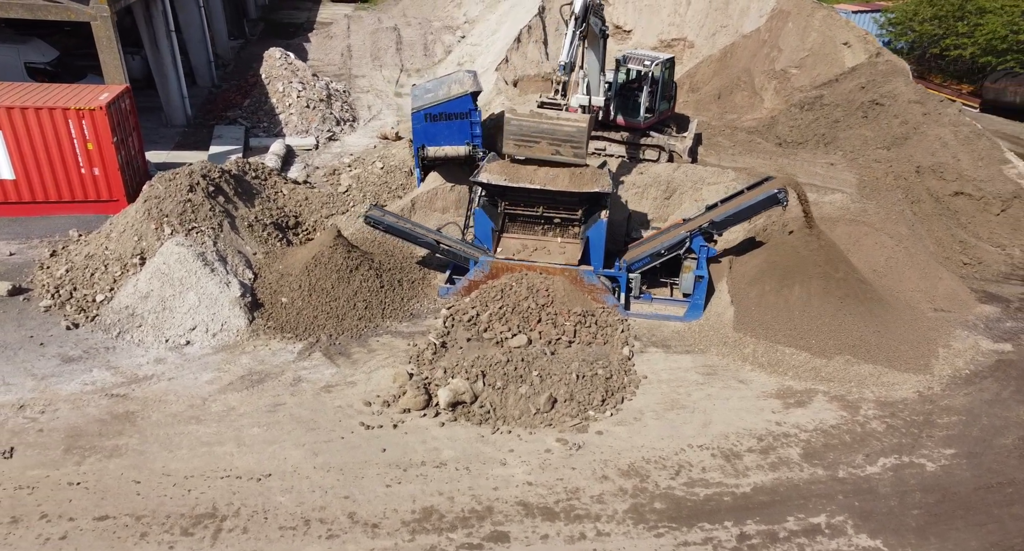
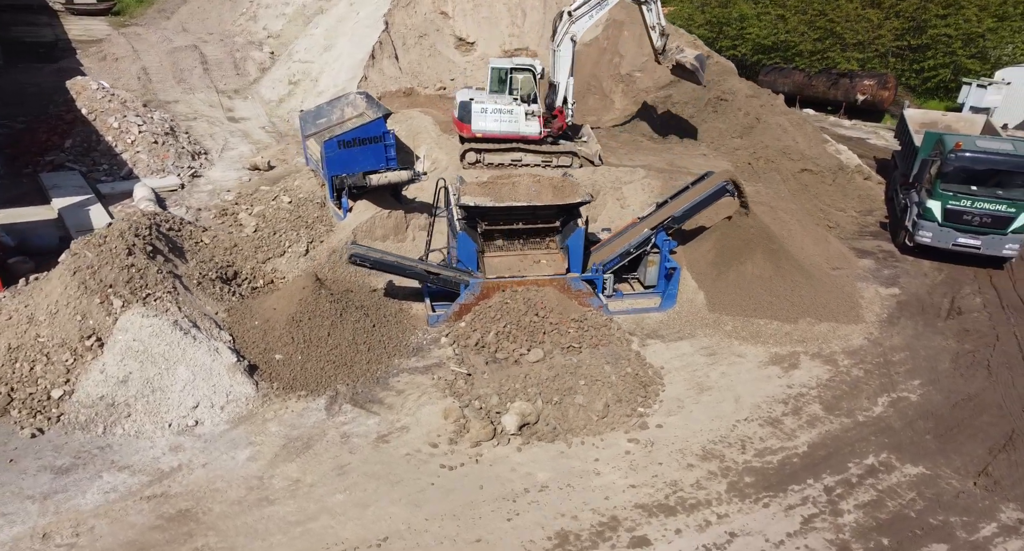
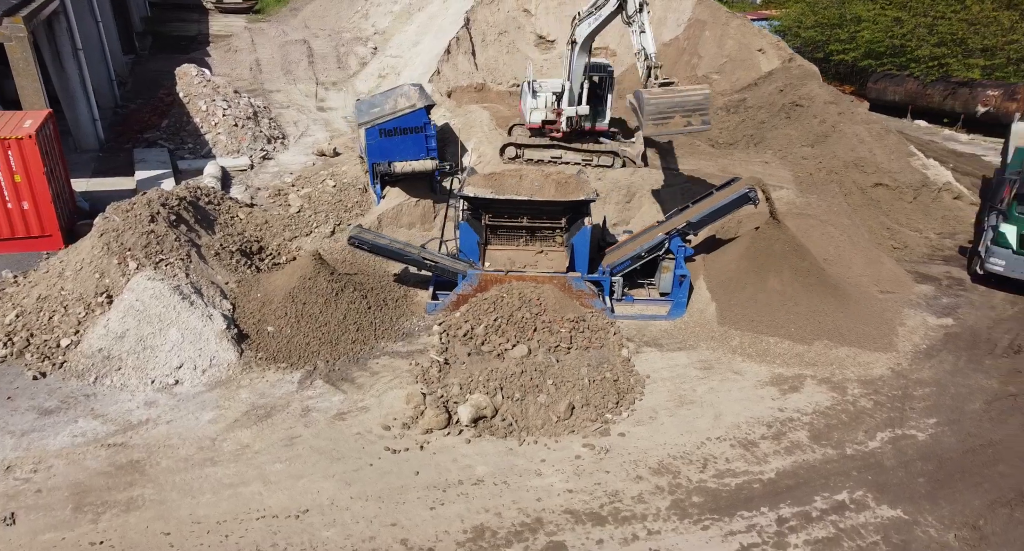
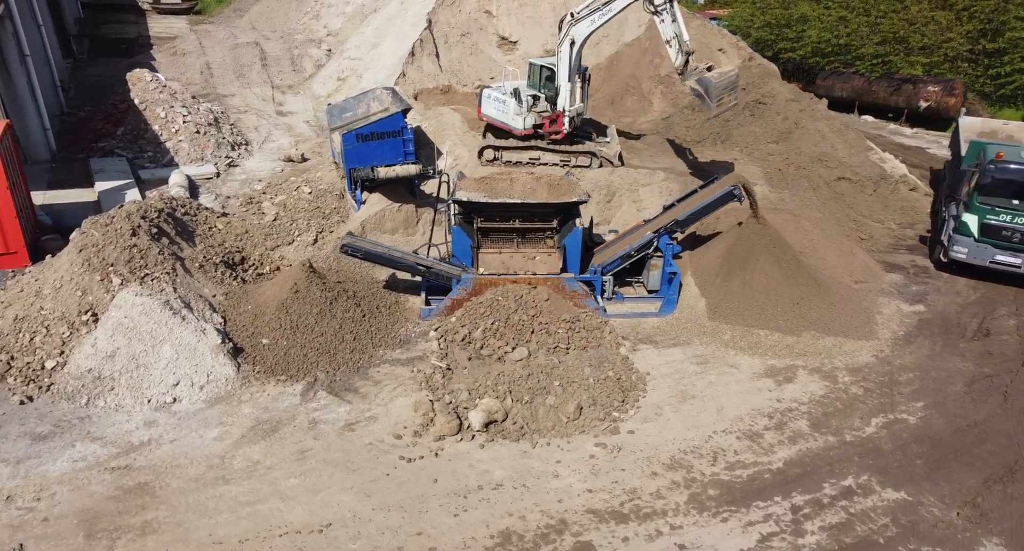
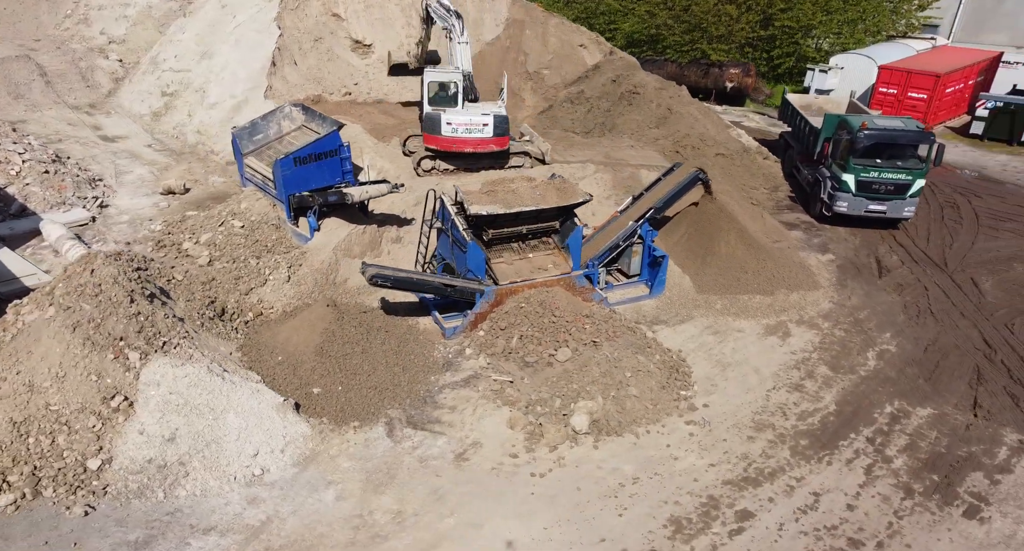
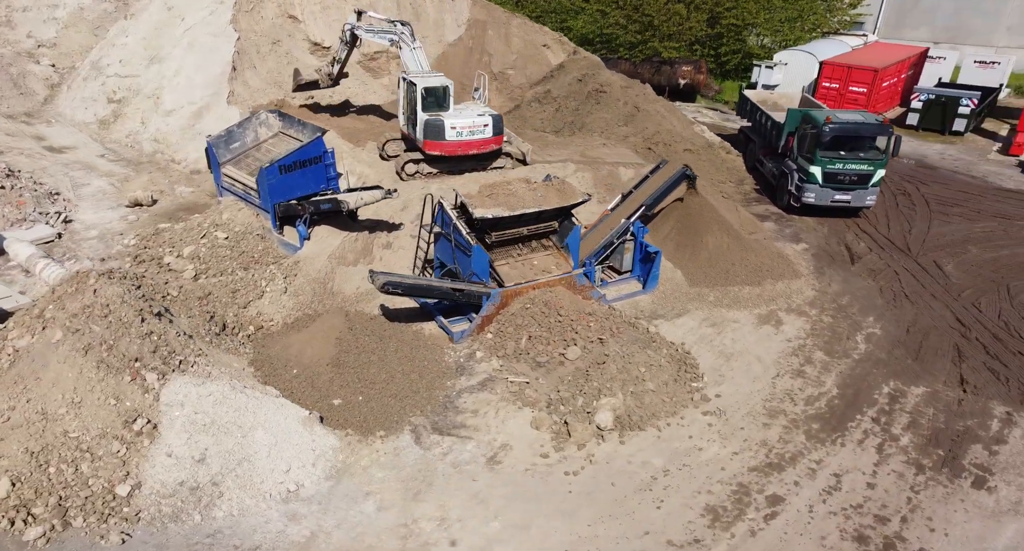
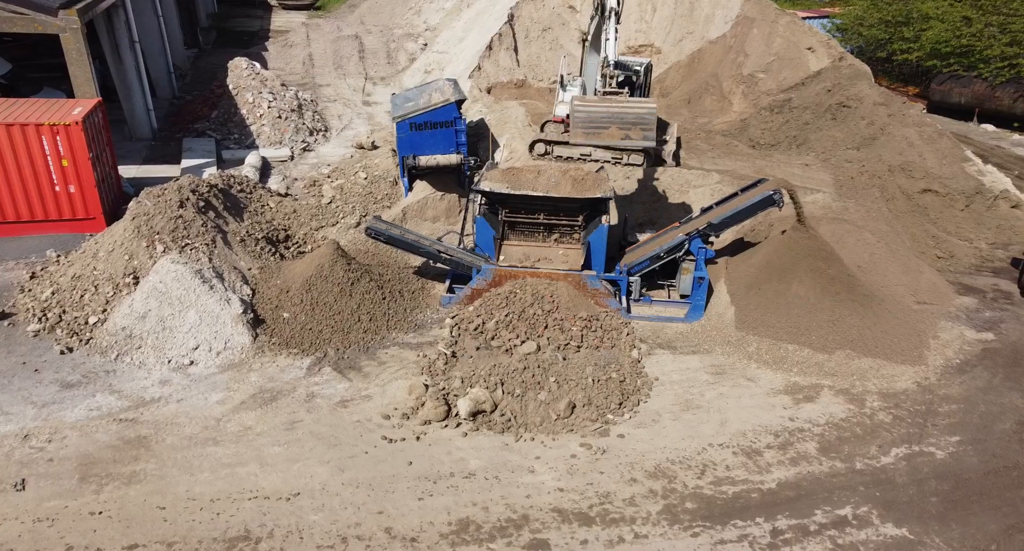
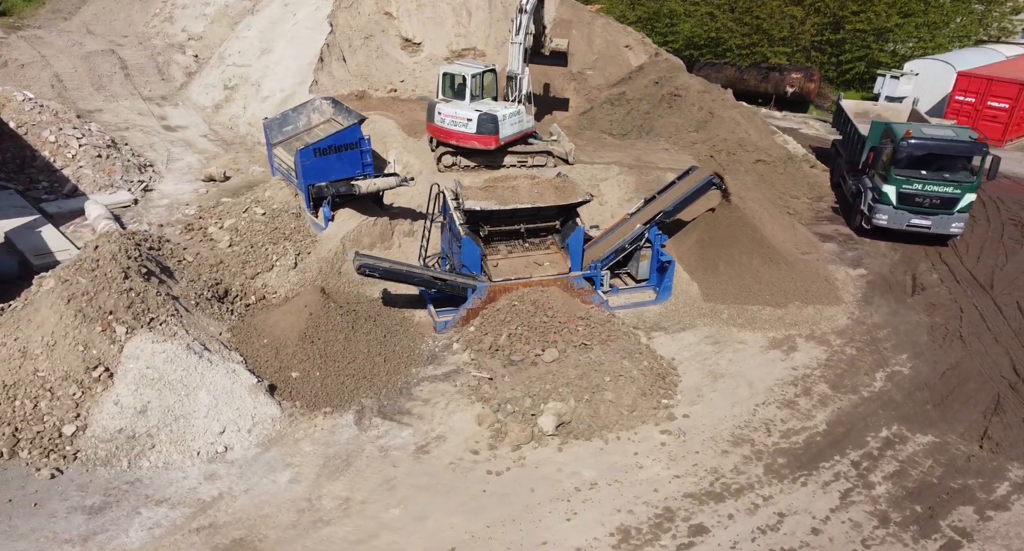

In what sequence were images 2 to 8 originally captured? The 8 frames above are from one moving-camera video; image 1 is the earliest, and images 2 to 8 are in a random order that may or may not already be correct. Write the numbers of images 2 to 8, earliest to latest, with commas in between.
7, 3, 4, 2, 8, 5, 6
